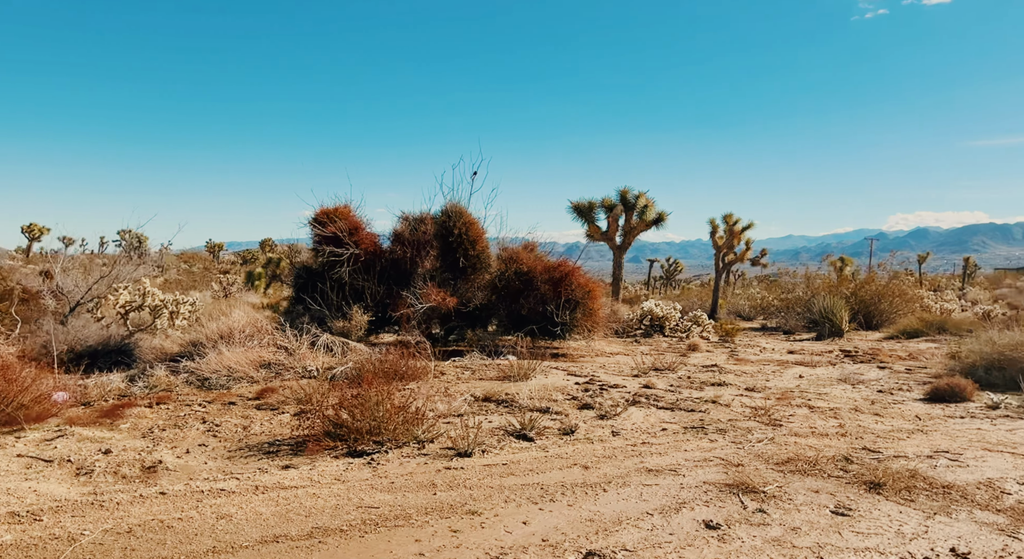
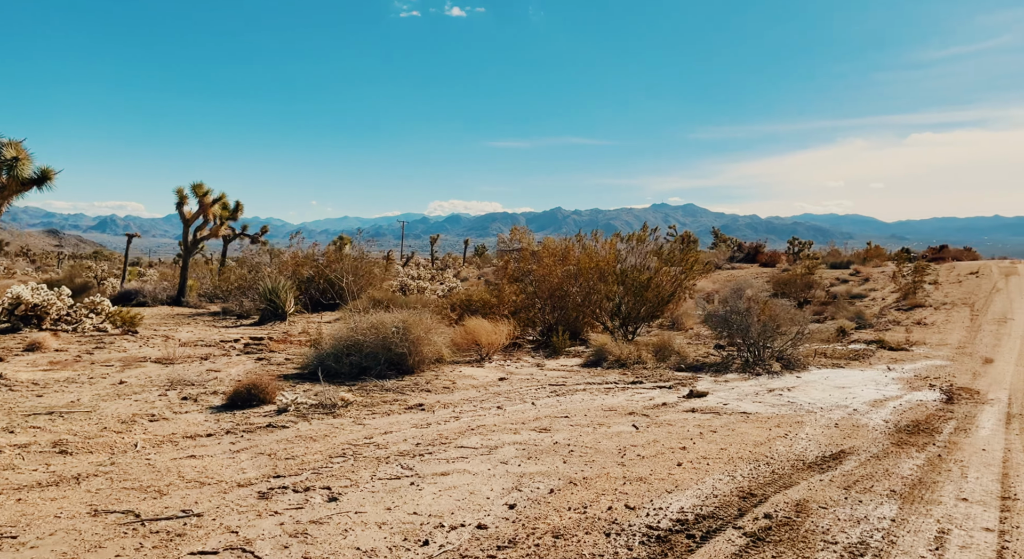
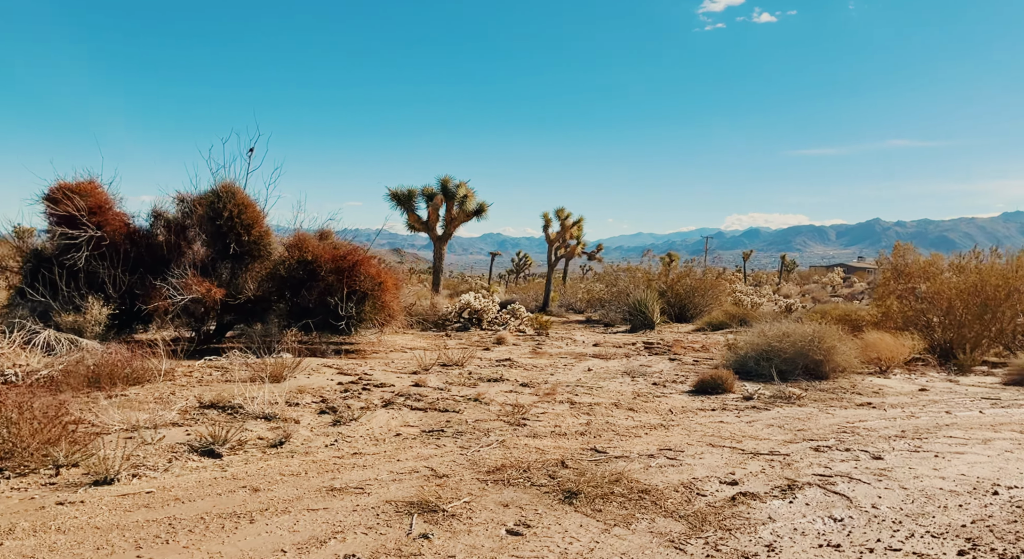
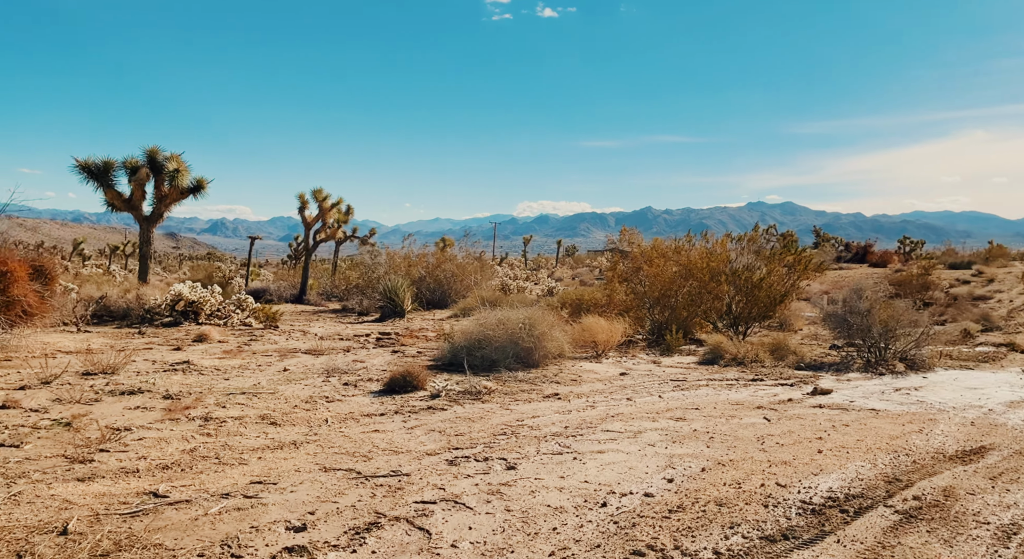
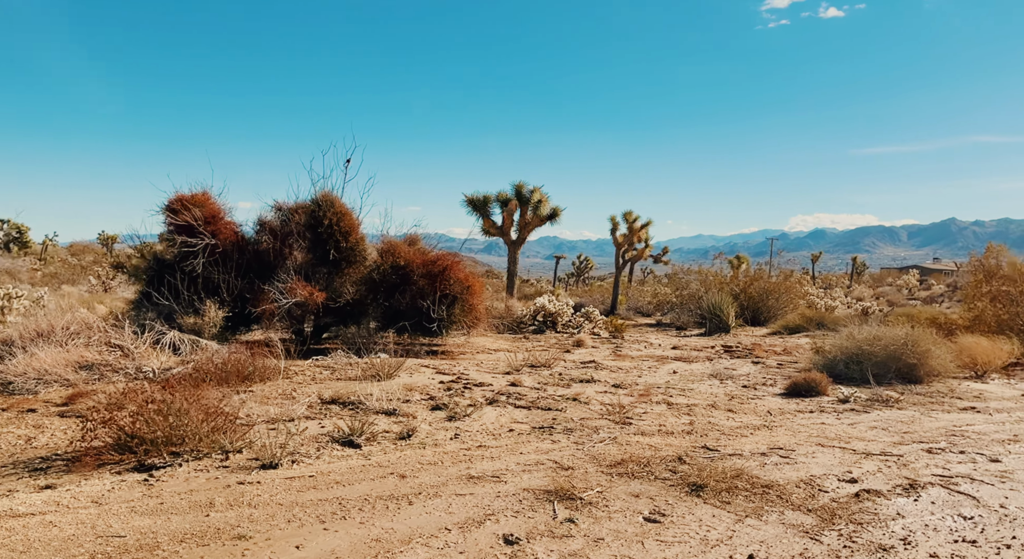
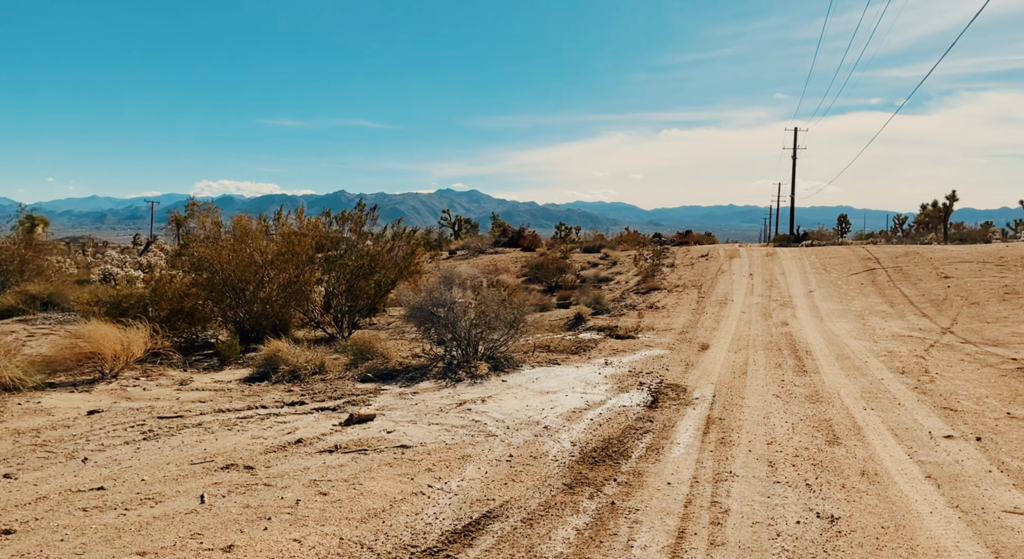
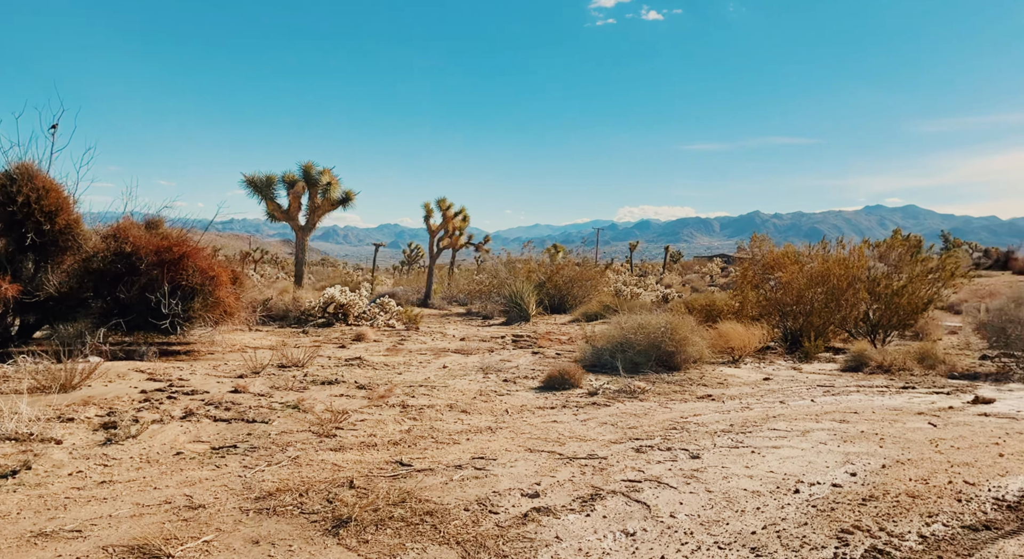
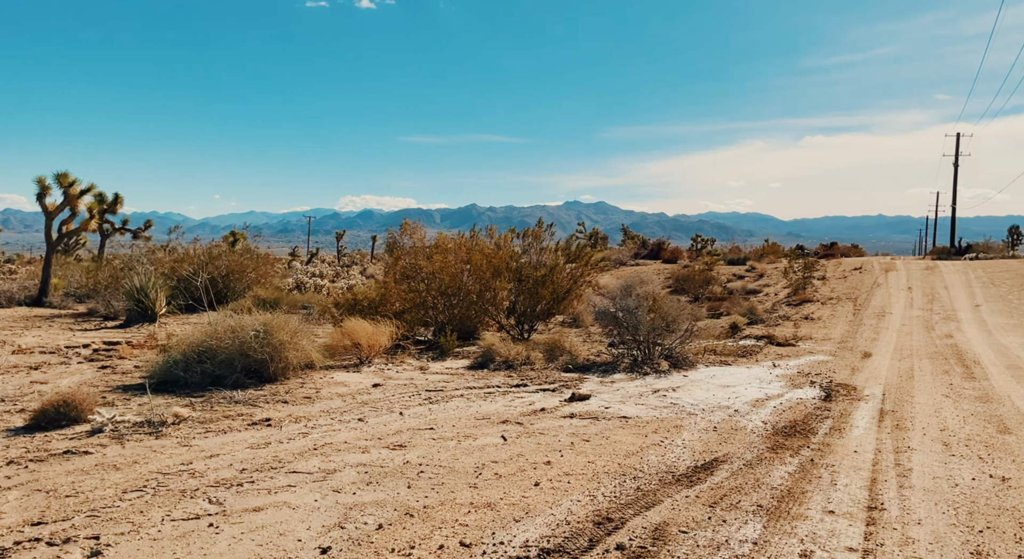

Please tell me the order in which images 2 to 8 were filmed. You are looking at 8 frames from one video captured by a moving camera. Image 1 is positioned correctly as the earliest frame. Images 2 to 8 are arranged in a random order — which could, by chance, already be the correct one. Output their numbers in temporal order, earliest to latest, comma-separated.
5, 3, 7, 4, 2, 8, 6
